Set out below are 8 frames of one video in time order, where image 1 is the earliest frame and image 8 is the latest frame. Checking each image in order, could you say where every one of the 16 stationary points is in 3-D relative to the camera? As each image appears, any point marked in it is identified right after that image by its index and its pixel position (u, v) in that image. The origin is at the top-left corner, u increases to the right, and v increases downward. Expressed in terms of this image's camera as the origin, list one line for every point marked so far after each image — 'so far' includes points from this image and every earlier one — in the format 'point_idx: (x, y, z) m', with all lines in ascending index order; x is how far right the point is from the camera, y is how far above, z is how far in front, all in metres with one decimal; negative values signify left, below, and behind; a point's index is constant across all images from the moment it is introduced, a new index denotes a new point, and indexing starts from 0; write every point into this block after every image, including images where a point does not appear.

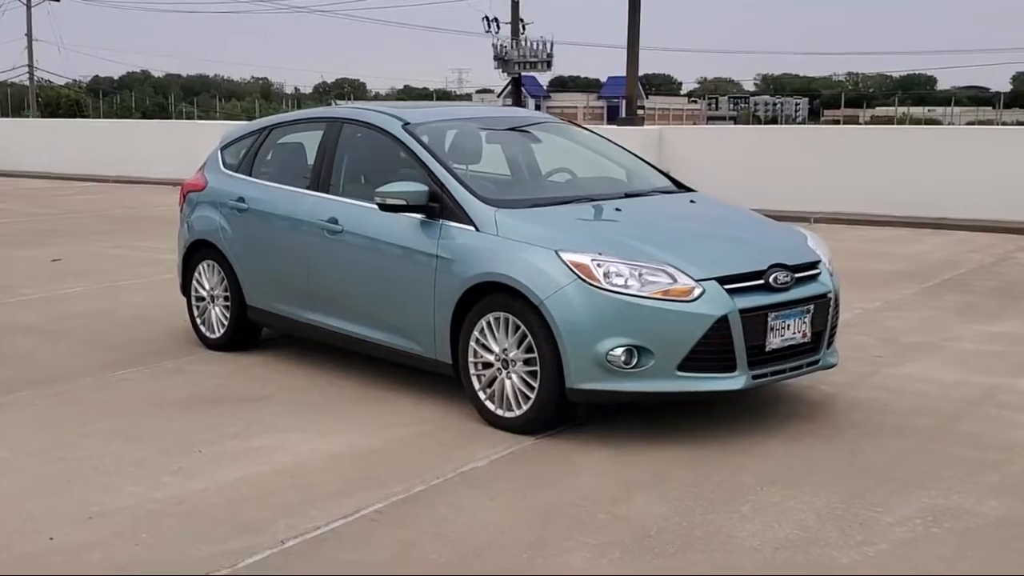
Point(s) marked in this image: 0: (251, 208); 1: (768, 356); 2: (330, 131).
0: (-1.4, +0.4, +6.8) m
1: (+1.0, -0.3, +5.1) m
2: (-1.0, +0.8, +6.6) m
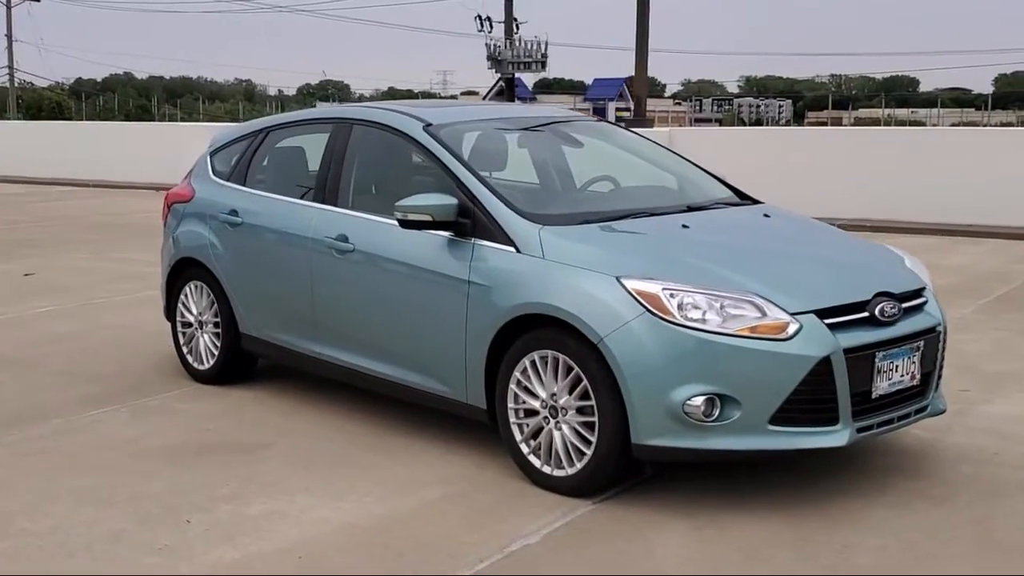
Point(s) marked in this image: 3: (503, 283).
0: (-1.3, +0.3, +6.0) m
1: (+1.2, -0.4, +4.2) m
2: (-0.8, +0.7, +5.7) m
3: (0.0, 0.0, +4.6) m
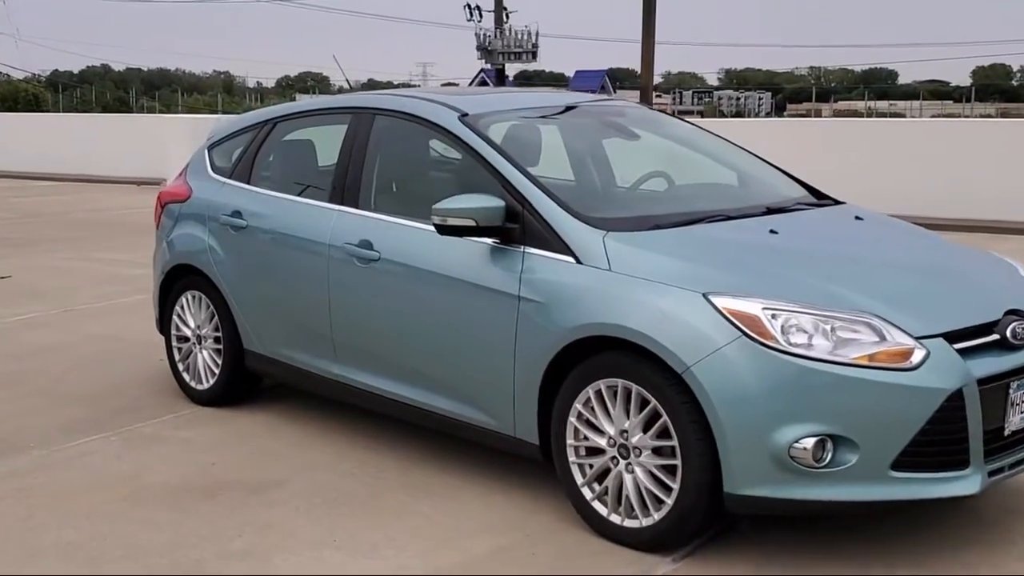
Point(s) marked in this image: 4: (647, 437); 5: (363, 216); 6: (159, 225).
0: (-1.1, +0.3, +5.3) m
1: (+1.4, -0.5, +3.6) m
2: (-0.6, +0.7, +5.0) m
3: (+0.2, 0.0, +3.9) m
4: (+0.4, -0.4, +3.7) m
5: (-0.6, +0.3, +4.8) m
6: (-1.7, +0.3, +5.9) m
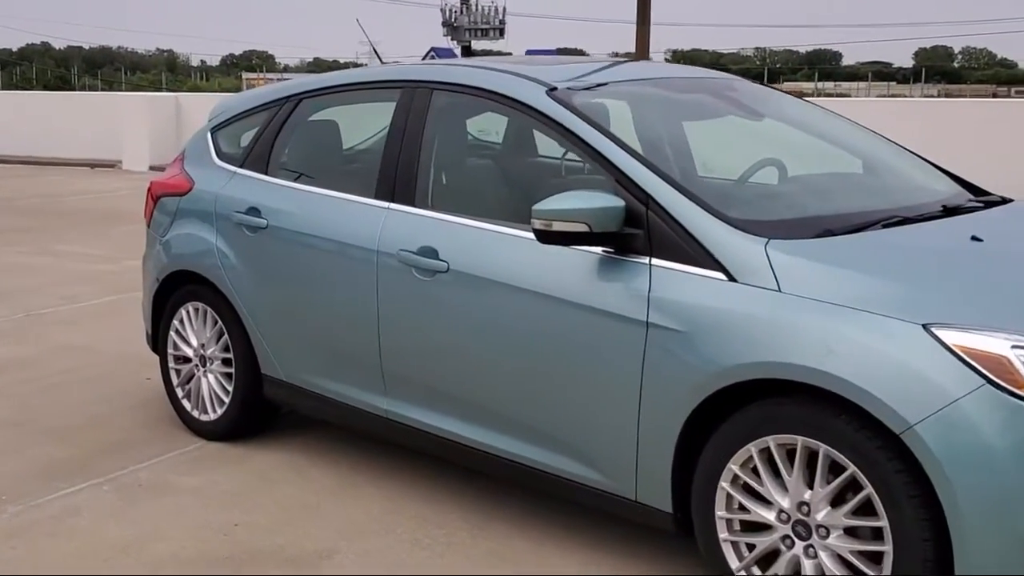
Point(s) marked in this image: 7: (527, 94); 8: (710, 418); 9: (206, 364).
0: (-0.8, +0.2, +4.3) m
1: (+1.8, -0.5, +2.8) m
2: (-0.3, +0.6, +4.1) m
3: (+0.5, -0.1, +3.0) m
4: (+0.7, -0.5, +2.8) m
5: (-0.3, +0.2, +3.9) m
6: (-1.4, +0.3, +4.9) m
7: (0.0, +0.6, +3.7) m
8: (+0.5, -0.3, +3.1) m
9: (-1.2, -0.3, +4.7) m
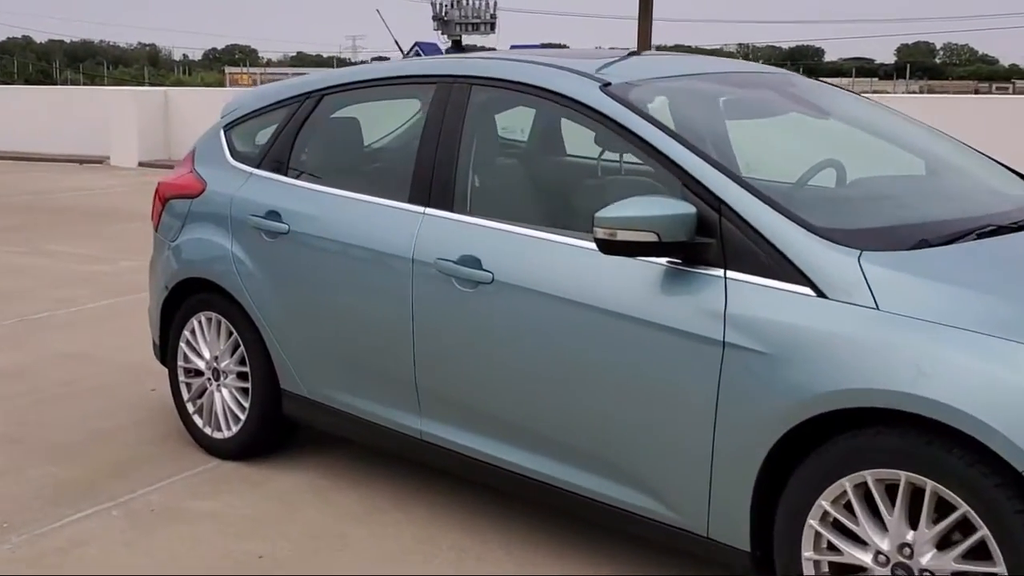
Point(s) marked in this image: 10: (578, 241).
0: (-0.7, +0.2, +4.0) m
1: (+1.9, -0.6, +2.5) m
2: (-0.2, +0.6, +3.8) m
3: (+0.6, -0.1, +2.7) m
4: (+0.9, -0.5, +2.5) m
5: (-0.1, +0.2, +3.6) m
6: (-1.3, +0.2, +4.6) m
7: (+0.2, +0.5, +3.4) m
8: (+0.6, -0.4, +2.8) m
9: (-1.0, -0.3, +4.4) m
10: (+0.2, +0.1, +3.3) m
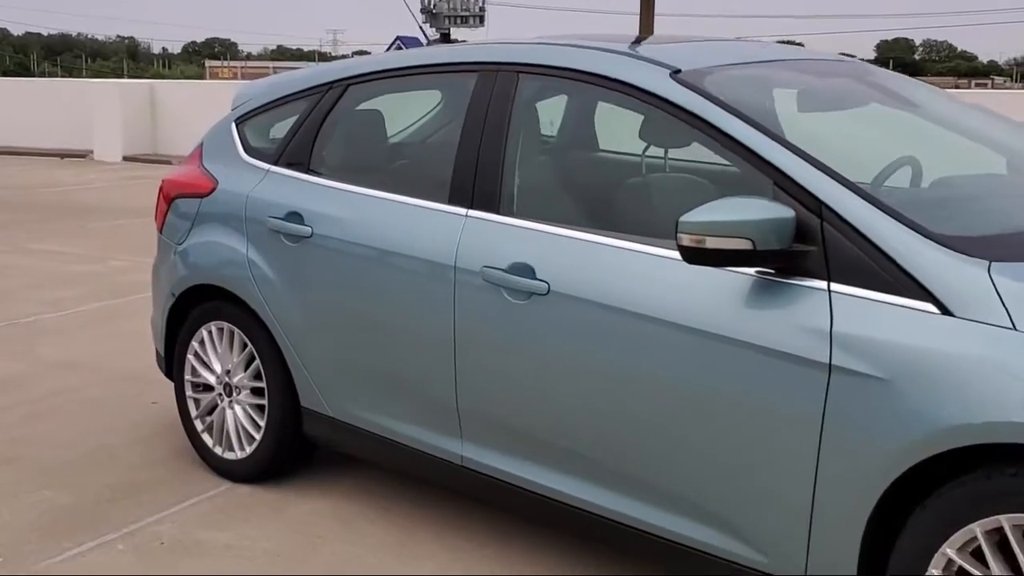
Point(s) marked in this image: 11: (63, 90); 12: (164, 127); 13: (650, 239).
0: (-0.6, +0.2, +3.7) m
1: (+2.1, -0.6, +2.2) m
2: (-0.1, +0.6, +3.4) m
3: (+0.8, -0.2, +2.4) m
4: (+1.0, -0.6, +2.2) m
5: (0.0, +0.2, +3.2) m
6: (-1.2, +0.2, +4.2) m
7: (+0.3, +0.5, +3.1) m
8: (+0.8, -0.4, +2.5) m
9: (-0.9, -0.3, +4.0) m
10: (+0.3, +0.1, +3.0) m
11: (-7.1, +3.1, +19.7) m
12: (-5.3, +2.5, +19.2) m
13: (+0.3, +0.1, +3.0) m
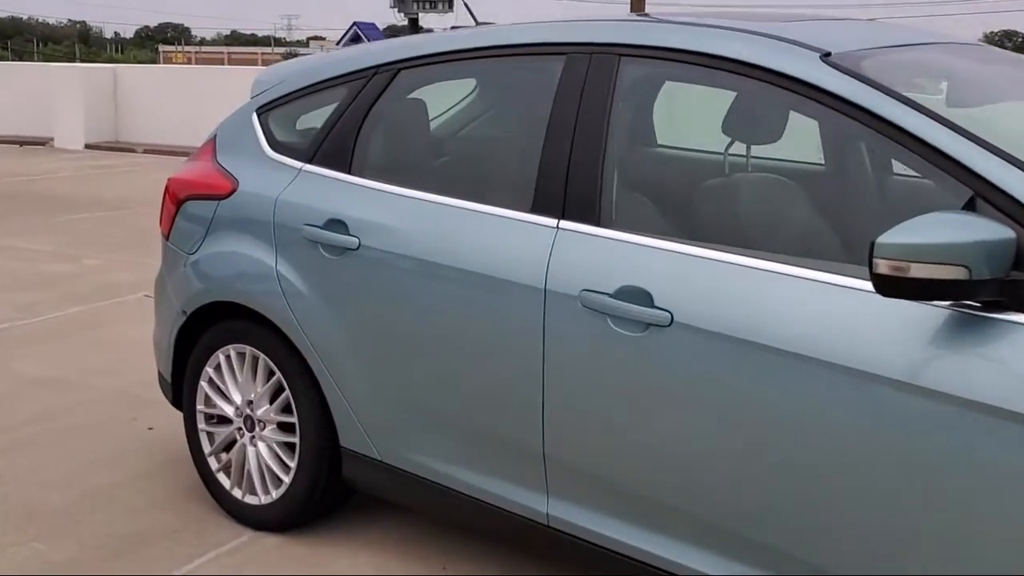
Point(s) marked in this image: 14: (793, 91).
0: (-0.4, +0.1, +3.1) m
1: (+2.3, -0.7, +1.7) m
2: (+0.1, +0.5, +2.9) m
3: (+1.0, -0.2, +1.9) m
4: (+1.3, -0.6, +1.7) m
5: (+0.2, +0.1, +2.7) m
6: (-1.0, +0.2, +3.6) m
7: (+0.6, +0.5, +2.5) m
8: (+1.0, -0.5, +2.0) m
9: (-0.7, -0.4, +3.5) m
10: (+0.6, 0.0, +2.4) m
11: (-7.5, +3.2, +18.9) m
12: (-5.7, +2.6, +18.4) m
13: (+0.6, +0.1, +2.5) m
14: (+0.5, +0.4, +2.6) m
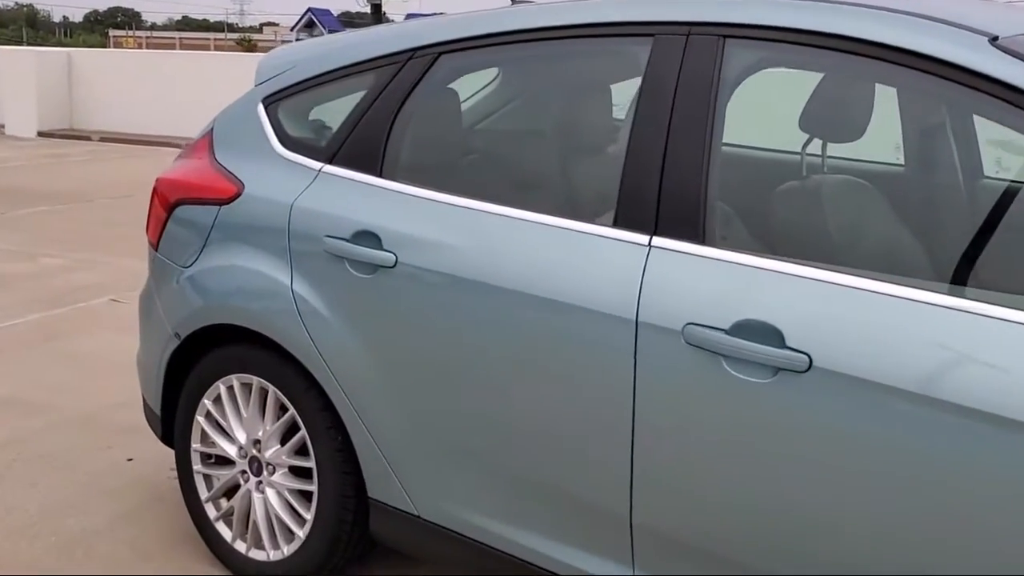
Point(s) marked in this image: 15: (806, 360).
0: (-0.2, +0.1, +2.6) m
1: (+2.5, -0.7, +1.3) m
2: (+0.3, +0.4, +2.4) m
3: (+1.2, -0.3, +1.4) m
4: (+1.5, -0.7, +1.3) m
5: (+0.4, 0.0, +2.2) m
6: (-0.9, +0.1, +3.1) m
7: (+0.7, +0.4, +2.1) m
8: (+1.2, -0.5, +1.5) m
9: (-0.6, -0.4, +3.0) m
10: (+0.7, 0.0, +2.0) m
11: (-7.9, +3.4, +18.1) m
12: (-6.1, +2.7, +17.7) m
13: (+0.7, 0.0, +2.0) m
14: (+0.7, +0.4, +2.1) m
15: (+0.5, -0.1, +2.0) m
